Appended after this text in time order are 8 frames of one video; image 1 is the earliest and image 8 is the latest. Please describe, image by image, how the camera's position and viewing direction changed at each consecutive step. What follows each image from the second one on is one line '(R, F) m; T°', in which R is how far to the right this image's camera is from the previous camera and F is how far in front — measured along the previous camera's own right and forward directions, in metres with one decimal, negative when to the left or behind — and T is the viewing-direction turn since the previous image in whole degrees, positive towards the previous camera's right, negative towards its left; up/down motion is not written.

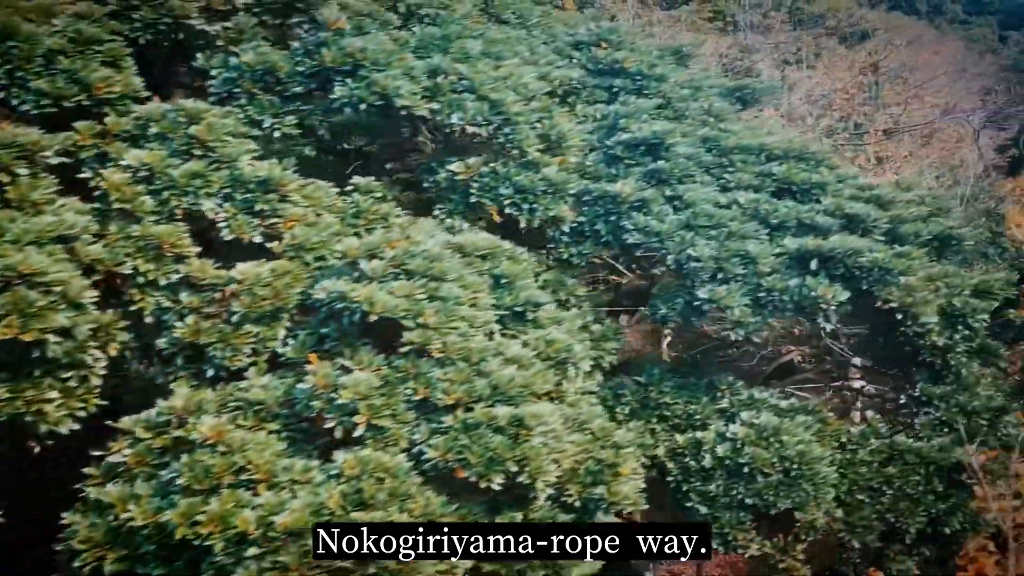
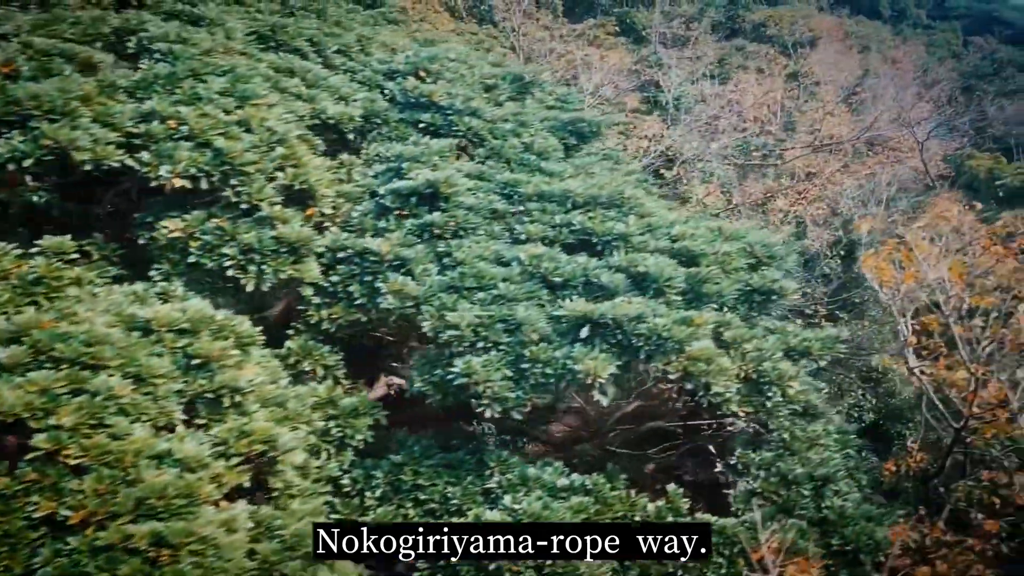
(+0.4, +0.2) m; +1°
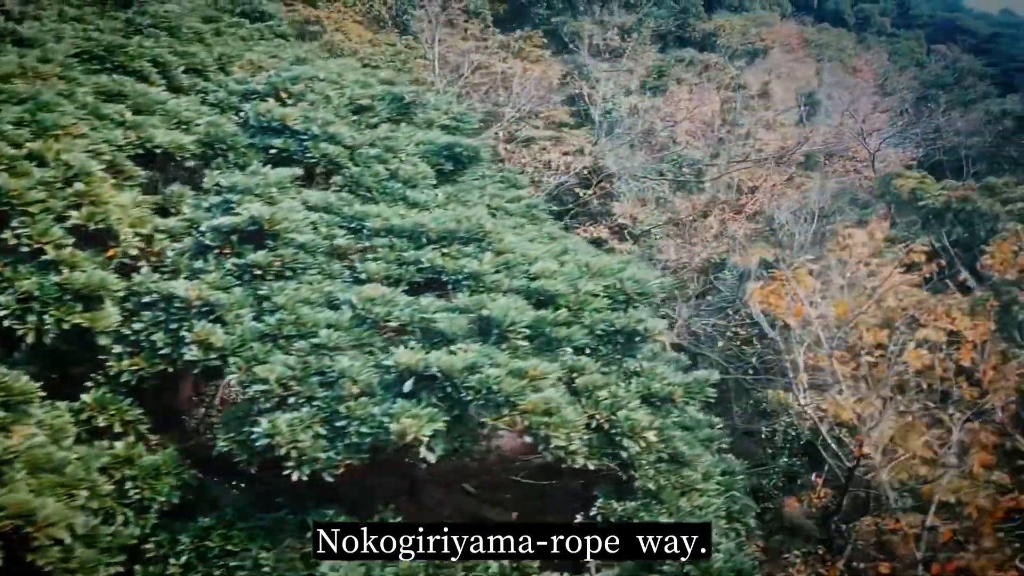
(+0.2, +0.1) m; +1°
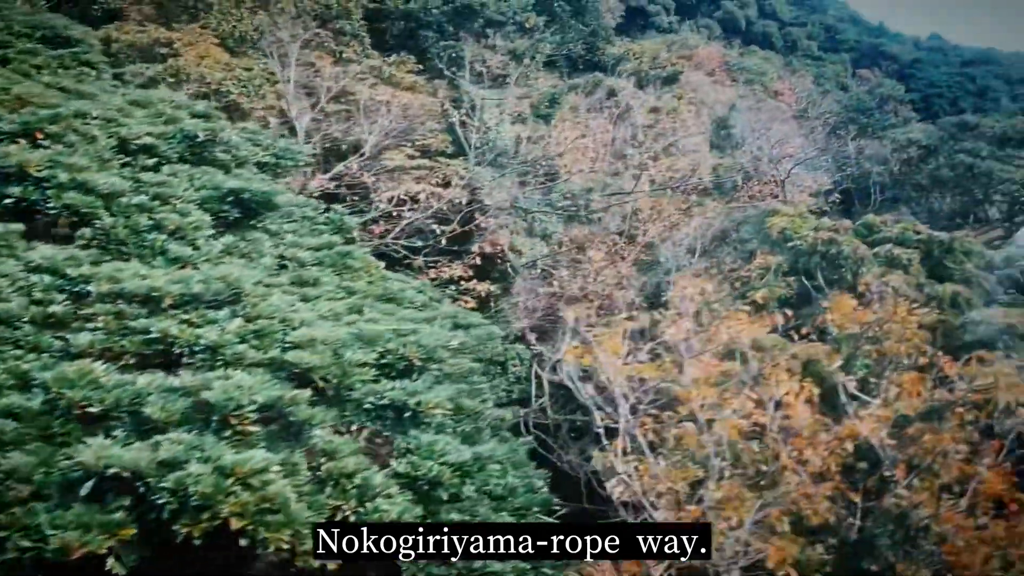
(+0.3, +0.1) m; +3°
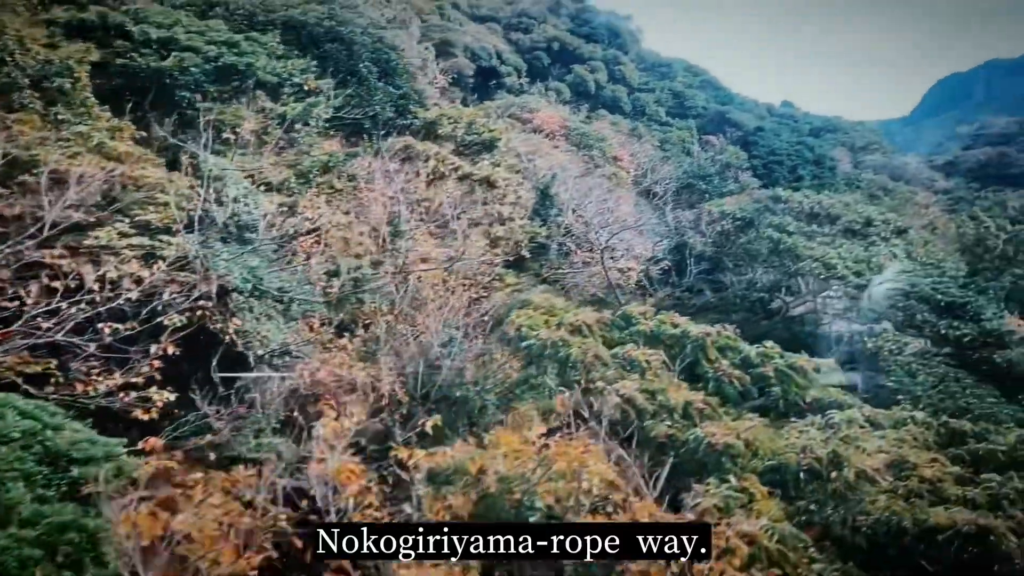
(+0.5, +0.3) m; +7°
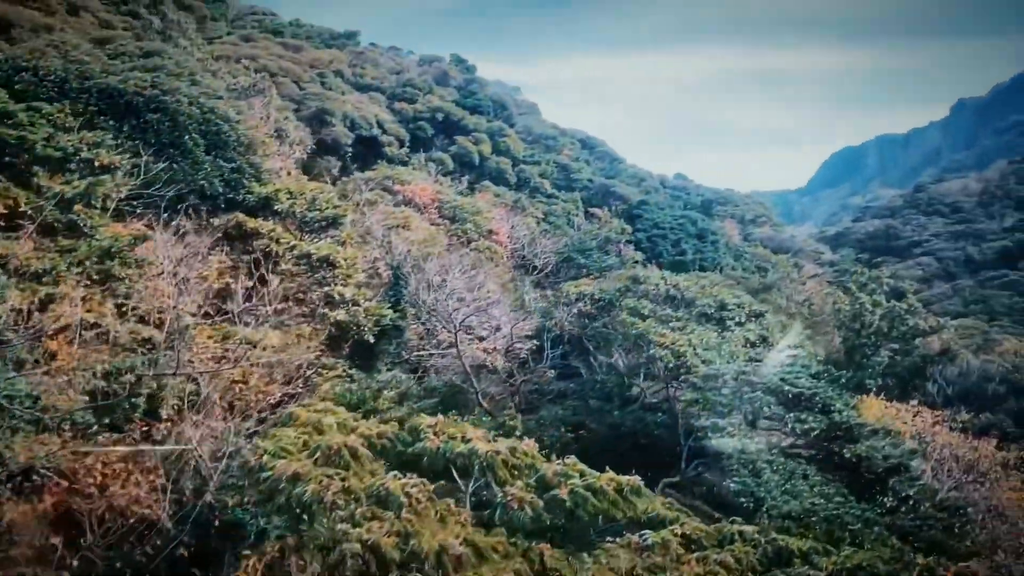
(+0.4, +0.3) m; +5°
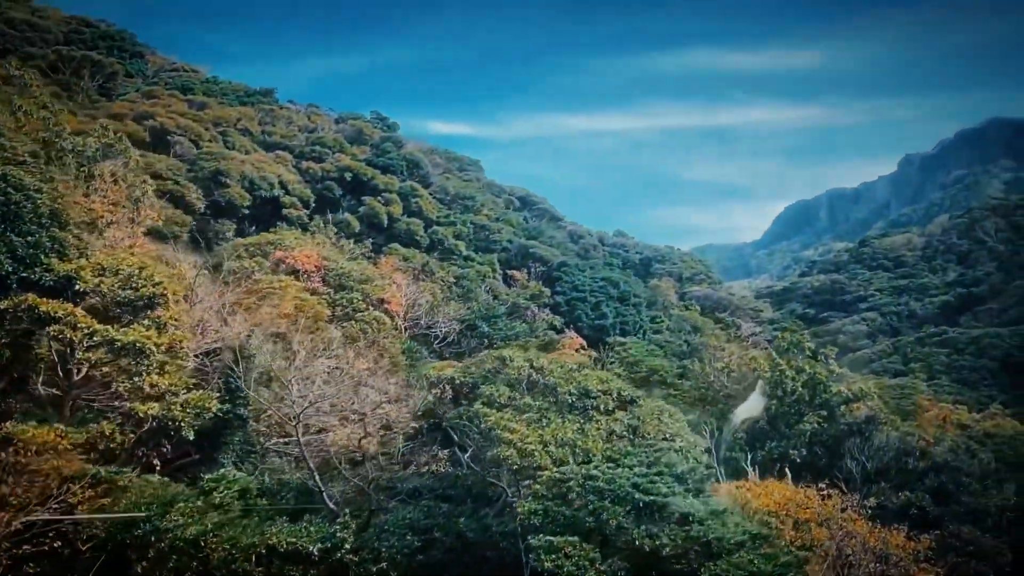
(+0.7, +0.6) m; +2°
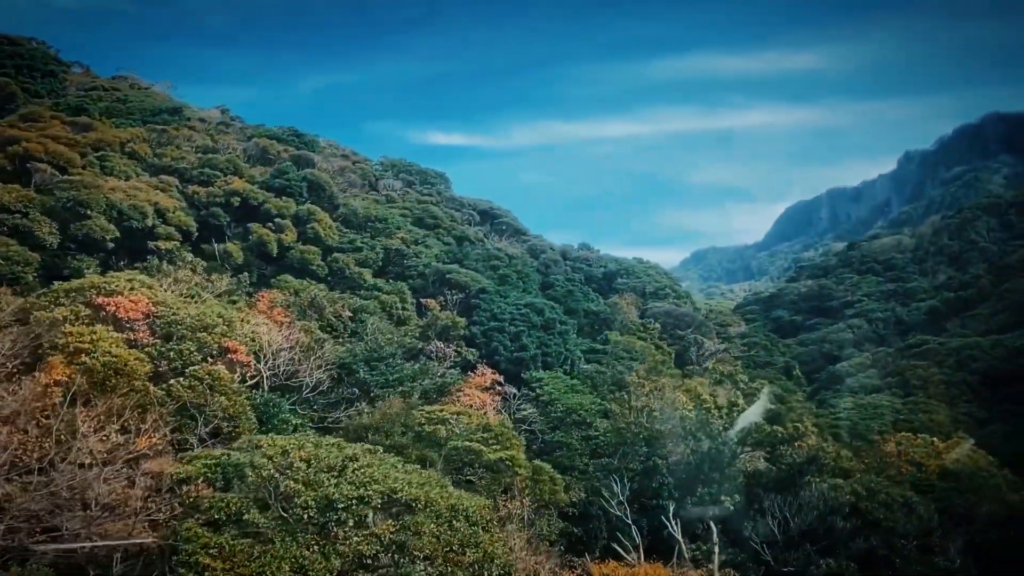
(+1.2, +1.2) m; 0°
